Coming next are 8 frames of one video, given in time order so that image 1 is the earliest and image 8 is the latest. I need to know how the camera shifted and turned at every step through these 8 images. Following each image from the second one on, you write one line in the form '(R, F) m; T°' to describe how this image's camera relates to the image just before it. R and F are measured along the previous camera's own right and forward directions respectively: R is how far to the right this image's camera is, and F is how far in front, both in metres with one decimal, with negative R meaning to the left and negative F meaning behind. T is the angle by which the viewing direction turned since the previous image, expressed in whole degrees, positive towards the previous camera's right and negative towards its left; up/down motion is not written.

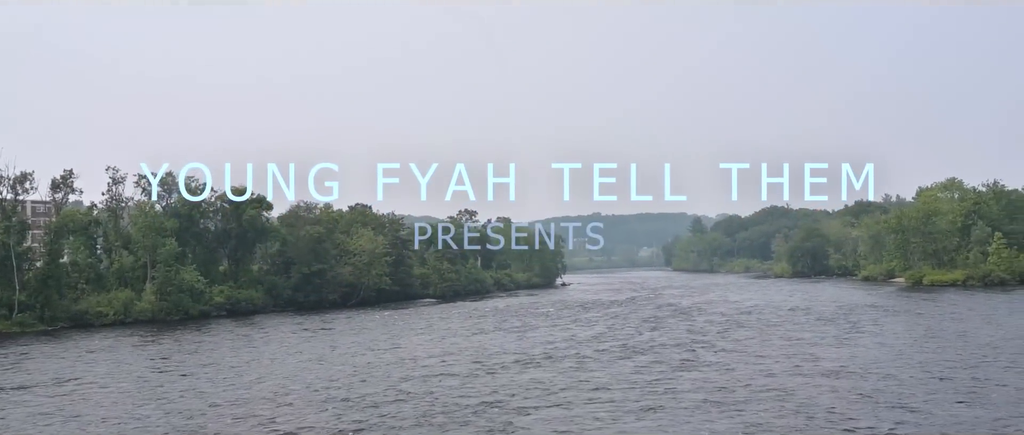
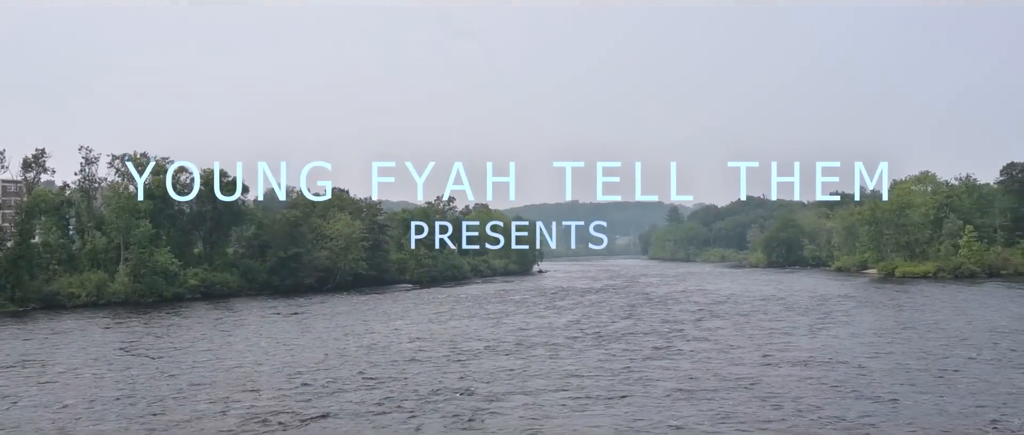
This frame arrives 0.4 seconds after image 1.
(-0.5, -0.6) m; +2°
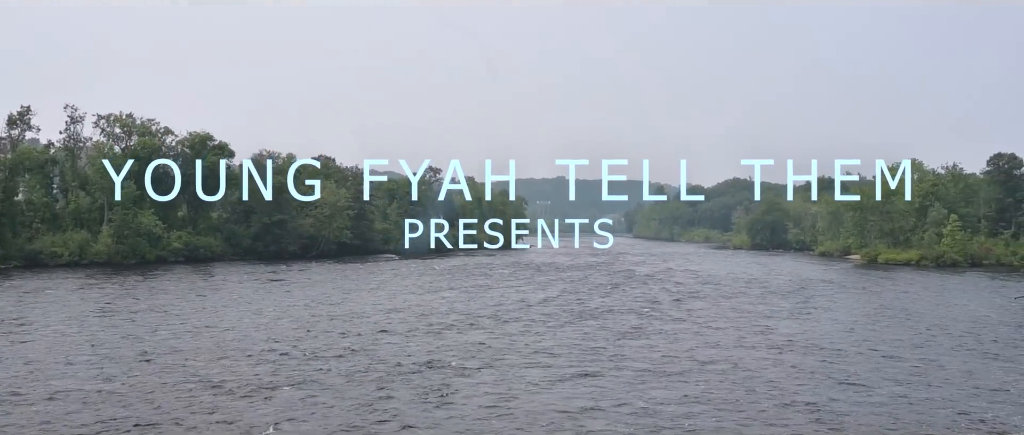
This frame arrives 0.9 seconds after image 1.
(+0.2, +0.6) m; +1°
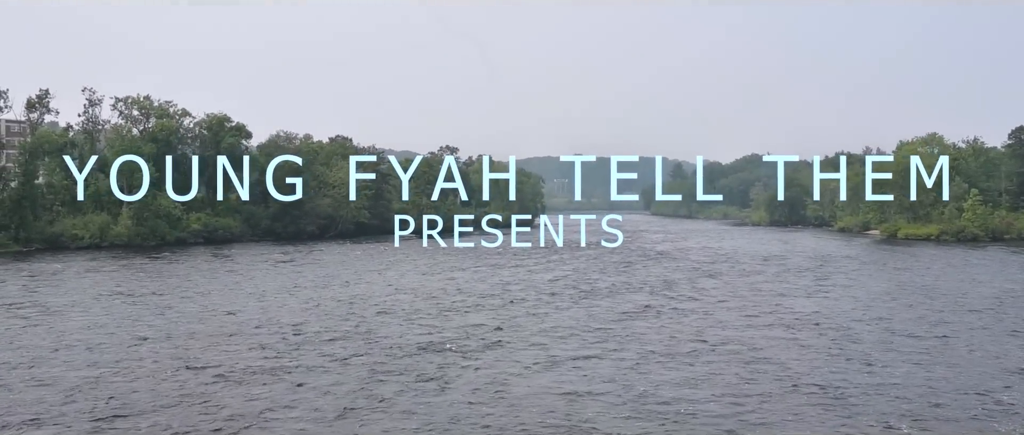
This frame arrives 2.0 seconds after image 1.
(+0.2, +0.2) m; -1°
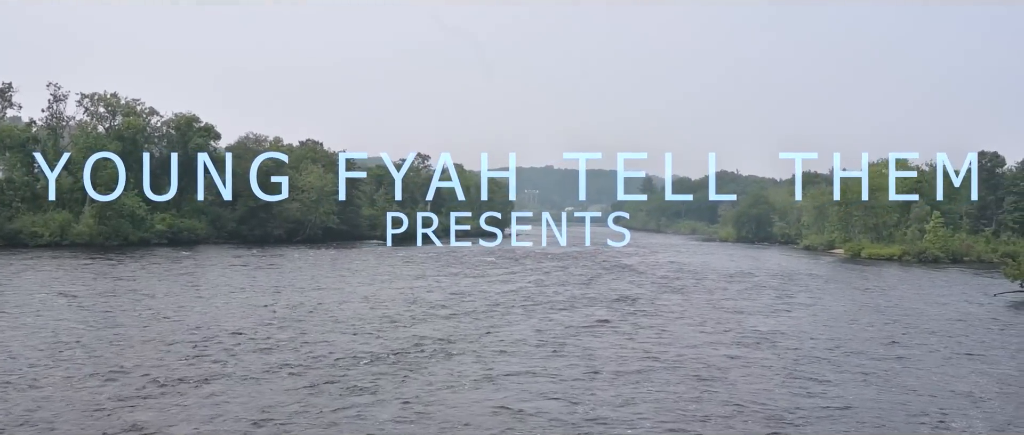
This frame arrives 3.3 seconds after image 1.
(-0.4, -0.3) m; +2°
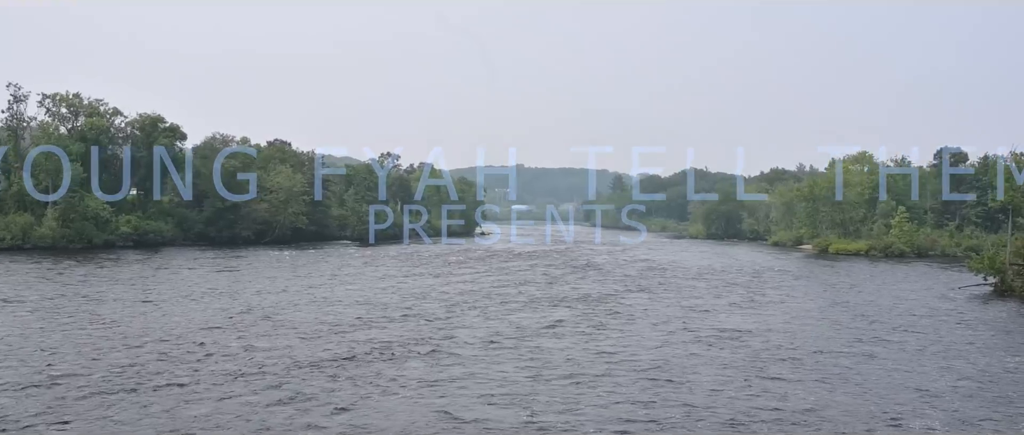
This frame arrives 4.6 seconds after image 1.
(+0.2, +0.5) m; +2°
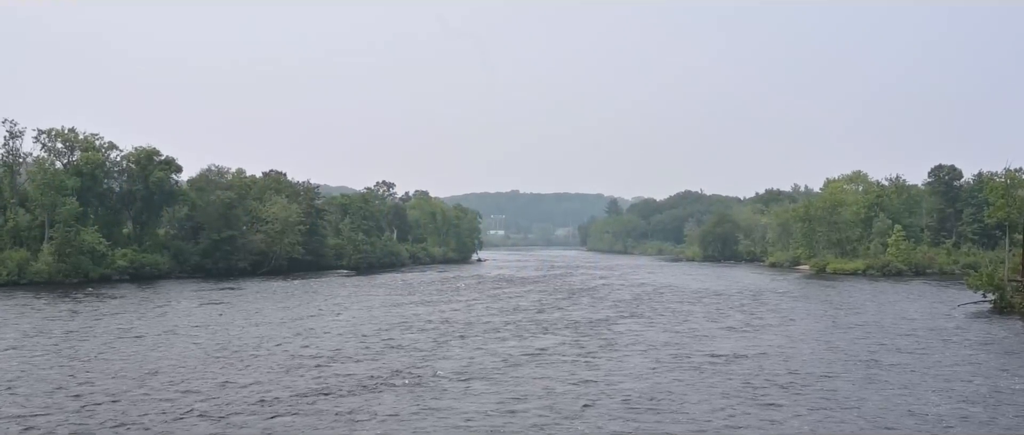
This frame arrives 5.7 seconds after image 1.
(-0.1, 0.0) m; 0°
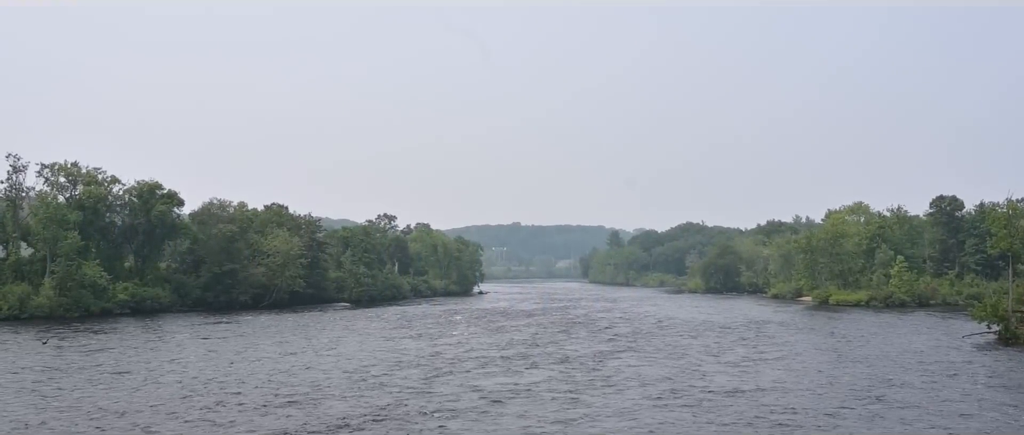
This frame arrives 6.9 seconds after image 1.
(0.0, 0.0) m; 0°
